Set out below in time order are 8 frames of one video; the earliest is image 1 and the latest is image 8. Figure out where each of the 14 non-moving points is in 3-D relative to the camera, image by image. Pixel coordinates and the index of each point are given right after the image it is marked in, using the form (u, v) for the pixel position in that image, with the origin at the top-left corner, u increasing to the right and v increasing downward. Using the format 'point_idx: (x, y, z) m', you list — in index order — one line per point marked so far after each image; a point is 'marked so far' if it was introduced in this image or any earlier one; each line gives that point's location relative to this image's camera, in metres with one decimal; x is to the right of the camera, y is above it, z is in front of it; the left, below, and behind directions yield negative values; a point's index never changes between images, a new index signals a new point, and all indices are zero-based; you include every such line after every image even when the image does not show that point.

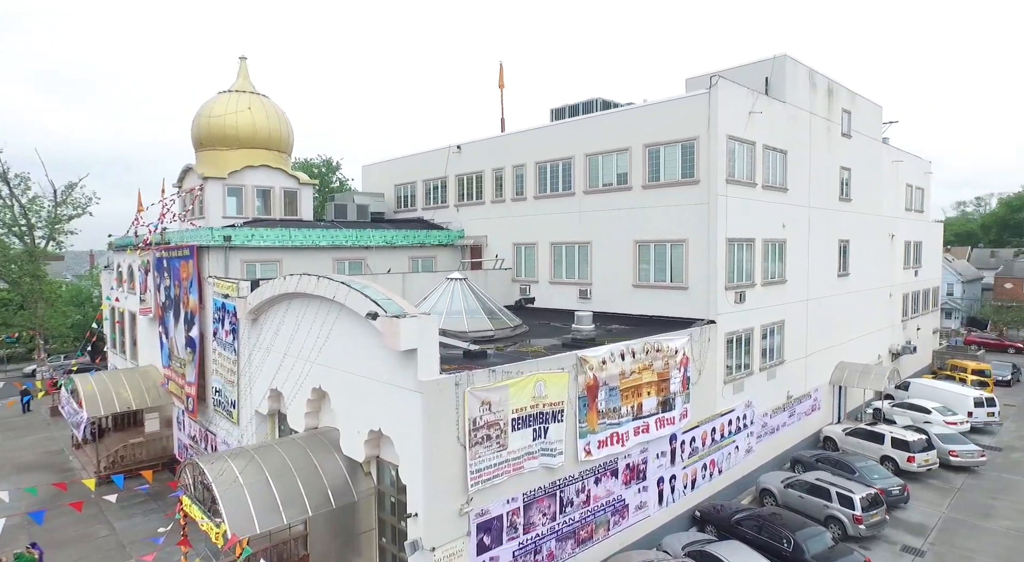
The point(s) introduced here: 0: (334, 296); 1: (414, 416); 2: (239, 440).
0: (-3.8, -0.3, +13.2) m
1: (-1.9, -2.5, +11.8) m
2: (-8.2, -4.8, +19.1) m
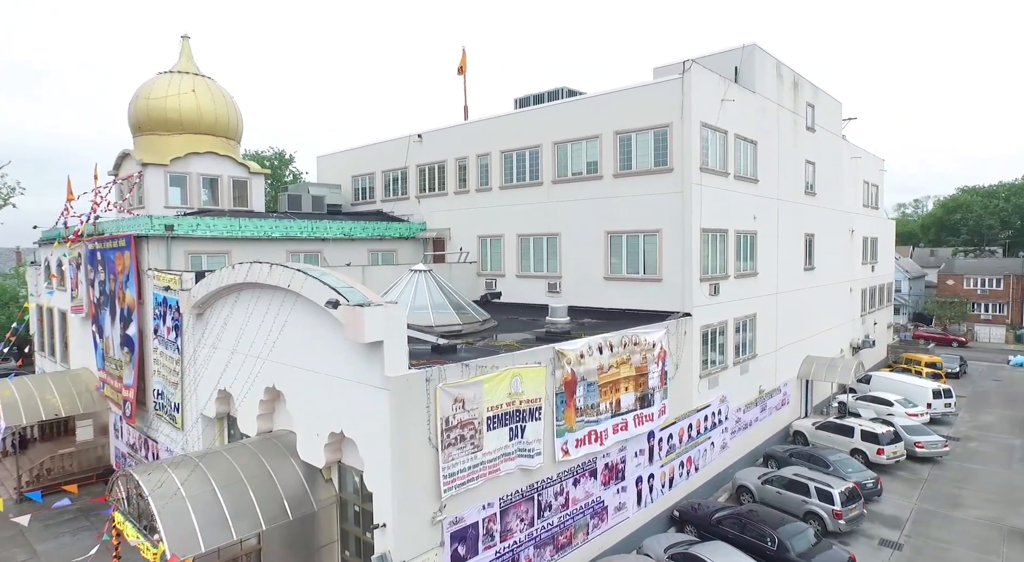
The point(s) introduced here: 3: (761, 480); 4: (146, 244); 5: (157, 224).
0: (-4.2, -0.1, +11.9) m
1: (-2.2, -2.3, +10.7) m
2: (-9.1, -4.6, +17.5) m
3: (+7.6, -6.0, +19.0) m
4: (-11.1, +1.2, +19.1) m
5: (-10.8, +1.8, +19.1) m
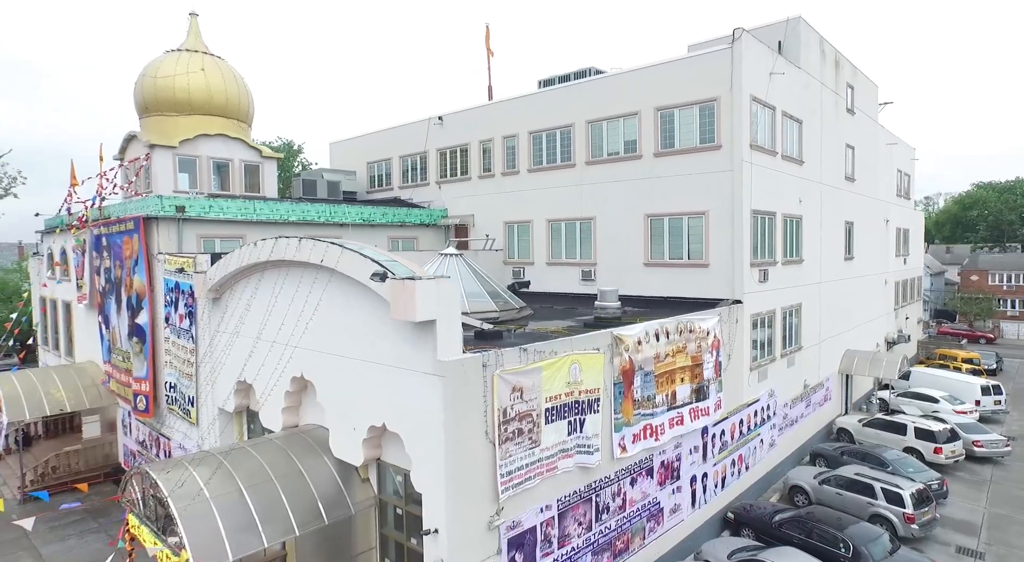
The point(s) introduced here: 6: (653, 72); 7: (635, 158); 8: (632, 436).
0: (-3.2, +0.4, +10.6) m
1: (-1.2, -1.9, +9.4) m
2: (-8.1, -4.2, +16.2) m
3: (+8.6, -5.6, +17.7) m
4: (-10.1, +1.6, +17.8) m
5: (-9.8, +2.2, +17.8) m
6: (+4.3, +6.3, +19.0) m
7: (+3.8, +3.8, +19.5) m
8: (+2.5, -3.1, +12.9) m
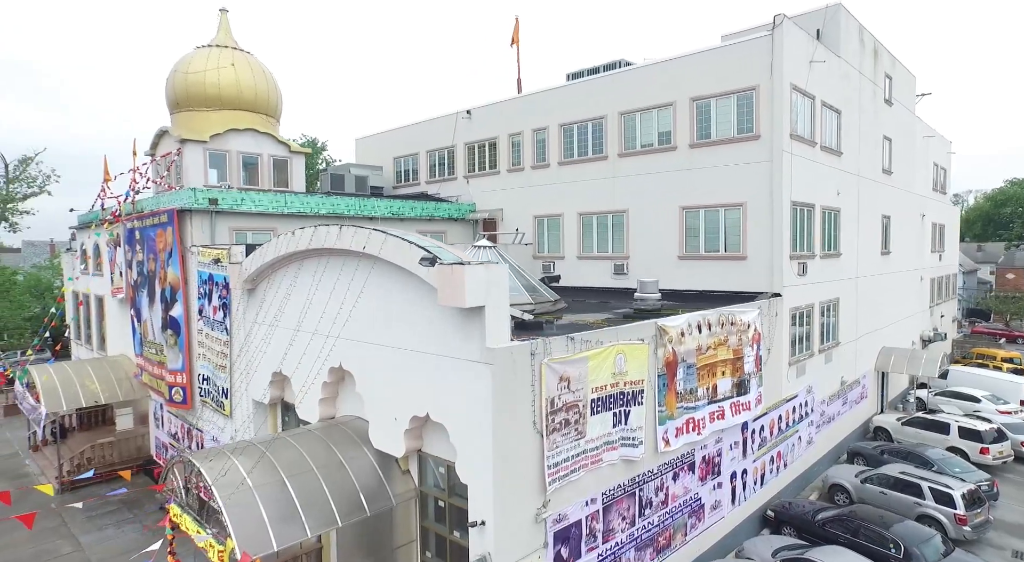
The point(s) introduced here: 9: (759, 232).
0: (-2.5, +0.6, +10.5) m
1: (-0.5, -1.6, +9.2) m
2: (-7.2, -4.0, +16.1) m
3: (+9.5, -5.4, +17.3) m
4: (-9.2, +1.8, +17.9) m
5: (-8.9, +2.4, +17.8) m
6: (+5.3, +6.5, +18.6) m
7: (+4.8, +4.0, +19.1) m
8: (+3.3, -2.9, +12.6) m
9: (+6.8, +1.4, +17.4) m
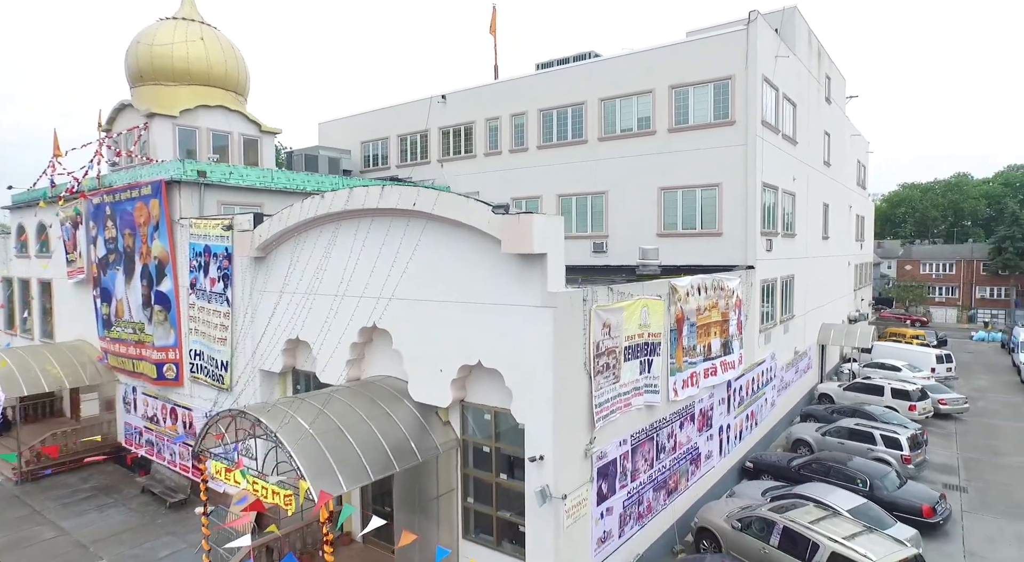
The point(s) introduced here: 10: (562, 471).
0: (-1.7, +1.3, +11.0) m
1: (+0.4, -0.9, +9.9) m
2: (-7.1, -3.2, +16.0) m
3: (+9.3, -4.6, +19.2) m
4: (-9.3, +2.5, +17.5) m
5: (-9.0, +3.1, +17.5) m
6: (+4.9, +7.3, +20.0) m
7: (+4.4, +4.8, +20.4) m
8: (+3.7, -2.2, +13.7) m
9: (+6.6, +2.1, +18.9) m
10: (+0.8, -3.0, +9.9) m
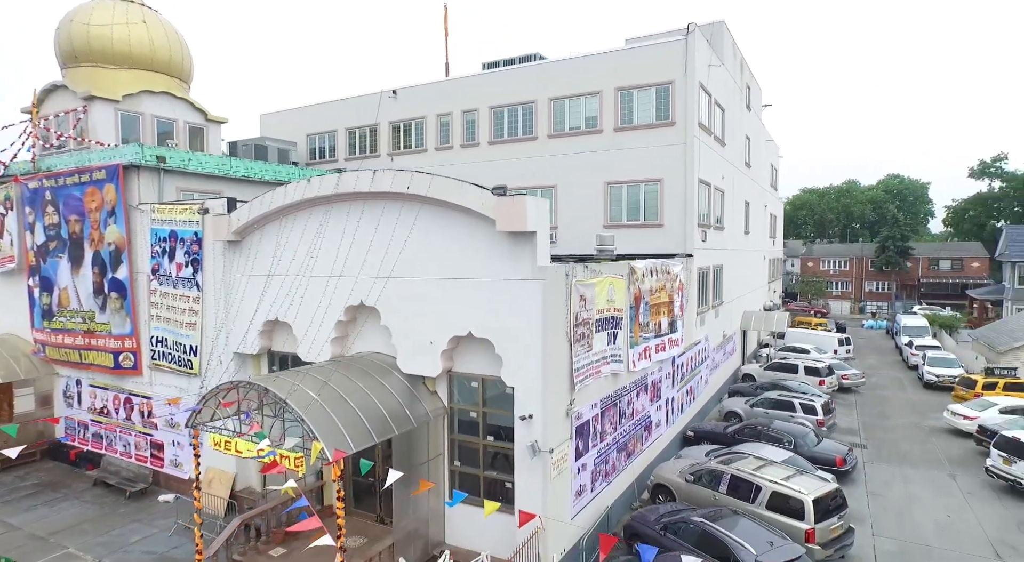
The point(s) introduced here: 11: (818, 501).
0: (-2.0, +1.7, +11.8) m
1: (+0.3, -0.5, +11.0) m
2: (-7.9, -2.8, +16.1) m
3: (+8.0, -4.2, +21.3) m
4: (-10.3, +2.9, +17.2) m
5: (-10.0, +3.5, +17.3) m
6: (+3.5, +7.7, +21.6) m
7: (+2.9, +5.2, +22.0) m
8: (+3.1, -1.8, +15.2) m
9: (+5.3, +2.5, +20.7) m
10: (+0.6, -2.6, +11.1) m
11: (+6.0, -4.3, +12.4) m
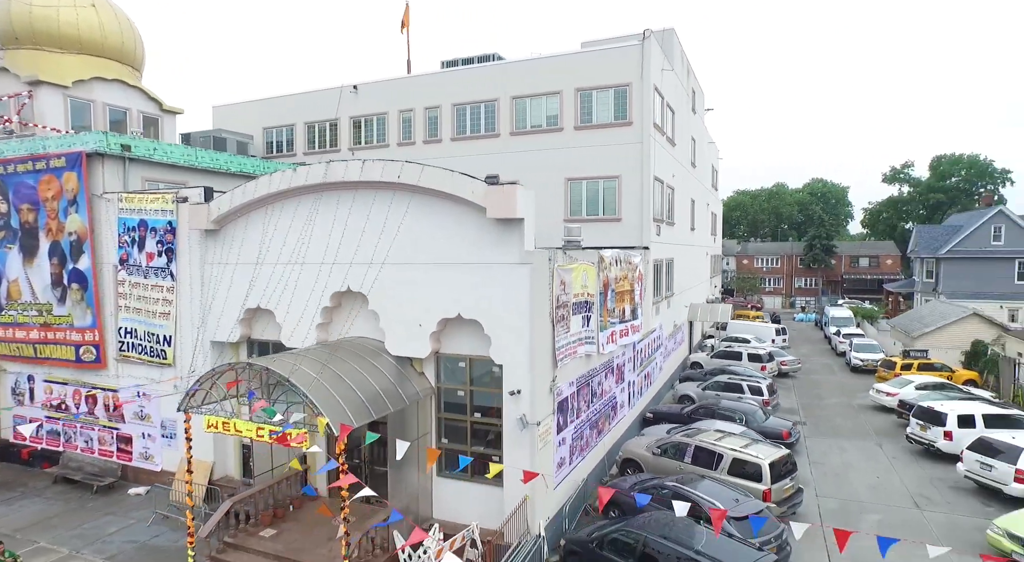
0: (-2.2, +2.0, +12.3) m
1: (+0.1, -0.2, +11.7) m
2: (-8.5, -2.6, +16.0) m
3: (+6.8, -3.9, +22.7) m
4: (-11.1, +3.1, +17.0) m
5: (-10.8, +3.7, +17.0) m
6: (+2.2, +8.0, +22.6) m
7: (+1.6, +5.5, +22.9) m
8: (+2.5, -1.5, +16.2) m
9: (+4.1, +2.9, +21.9) m
10: (+0.4, -2.3, +11.9) m
11: (+5.6, -4.0, +13.7) m
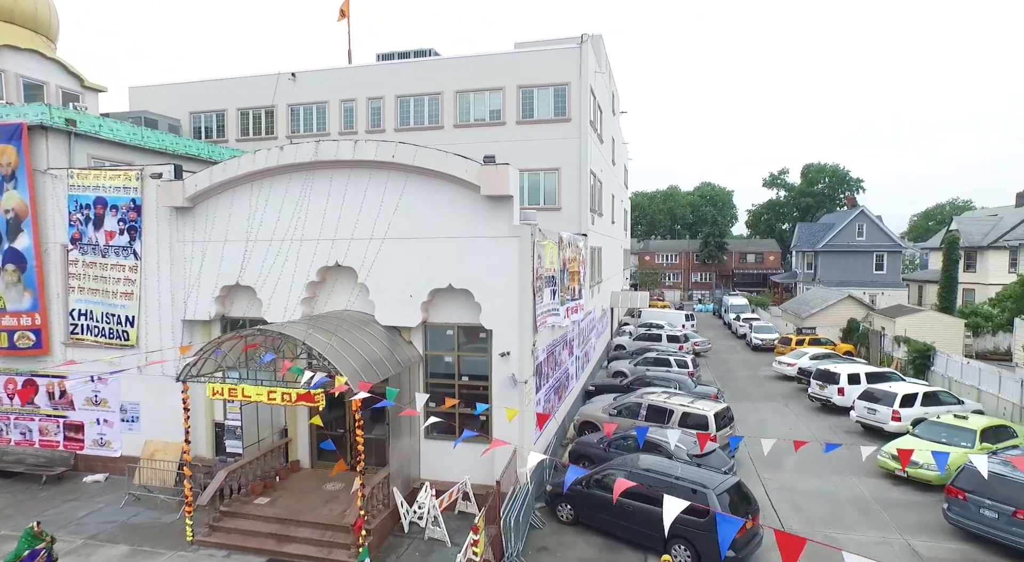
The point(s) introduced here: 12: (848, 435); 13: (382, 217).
0: (-2.5, +2.6, +13.1) m
1: (-0.1, +0.4, +12.9) m
2: (-9.3, -2.1, +15.7) m
3: (+4.7, -3.3, +24.9) m
4: (-12.0, +3.6, +16.2) m
5: (-11.7, +4.2, +16.4) m
6: (+0.1, +8.5, +24.0) m
7: (-0.5, +6.0, +24.2) m
8: (+1.5, -0.9, +17.7) m
9: (+2.2, +3.4, +23.7) m
10: (+0.2, -1.7, +13.1) m
11: (+5.1, -3.4, +15.7) m
12: (+9.9, -4.6, +18.5) m
13: (-2.8, +1.4, +13.4) m
